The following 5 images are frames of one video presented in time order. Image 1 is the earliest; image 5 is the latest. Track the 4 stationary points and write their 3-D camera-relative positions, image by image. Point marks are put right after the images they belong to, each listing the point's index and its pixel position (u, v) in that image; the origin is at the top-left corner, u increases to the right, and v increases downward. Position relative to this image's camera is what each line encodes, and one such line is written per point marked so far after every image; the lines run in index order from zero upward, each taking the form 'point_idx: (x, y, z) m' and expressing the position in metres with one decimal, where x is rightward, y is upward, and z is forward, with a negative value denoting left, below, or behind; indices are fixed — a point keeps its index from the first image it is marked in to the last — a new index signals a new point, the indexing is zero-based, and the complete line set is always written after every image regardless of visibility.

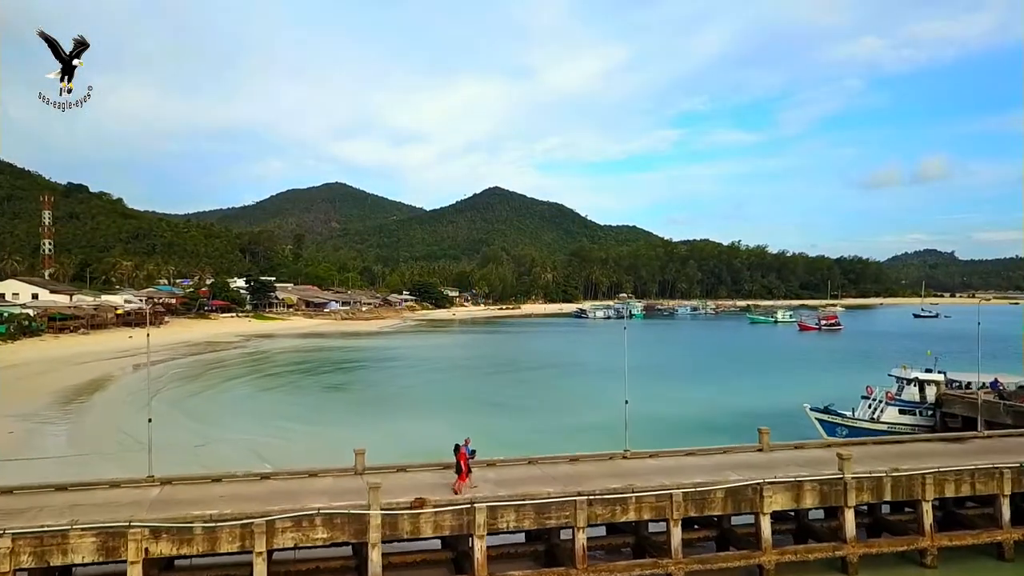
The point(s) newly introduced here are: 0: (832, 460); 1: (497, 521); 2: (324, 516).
0: (+6.3, -3.4, +13.3) m
1: (-0.2, -3.7, +11.0) m
2: (-2.9, -3.5, +10.5) m
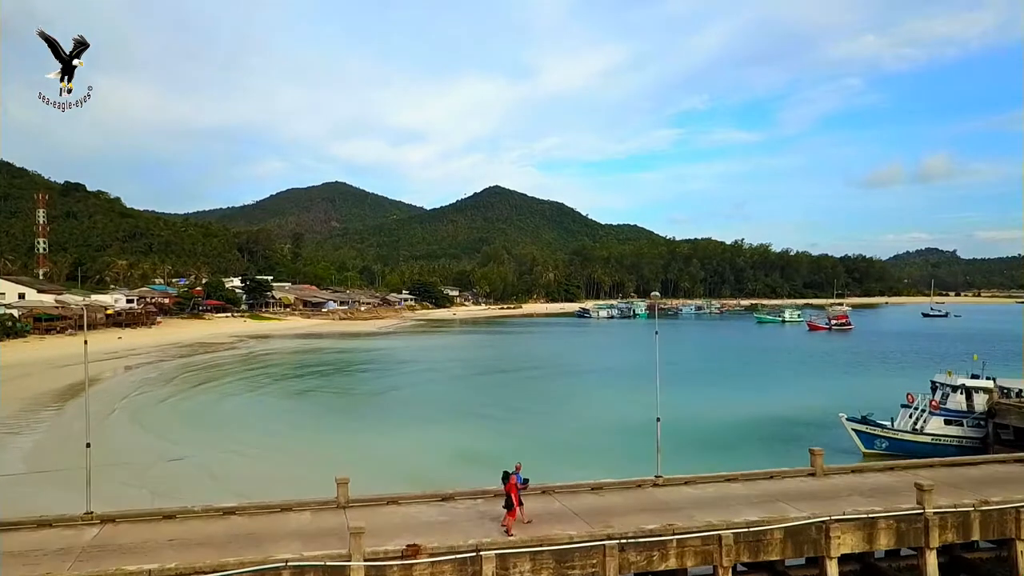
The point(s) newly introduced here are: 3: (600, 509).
0: (+6.4, -3.3, +11.2) m
1: (-0.1, -3.7, +8.9) m
2: (-2.7, -3.5, +8.4) m
3: (+1.4, -3.4, +10.5) m
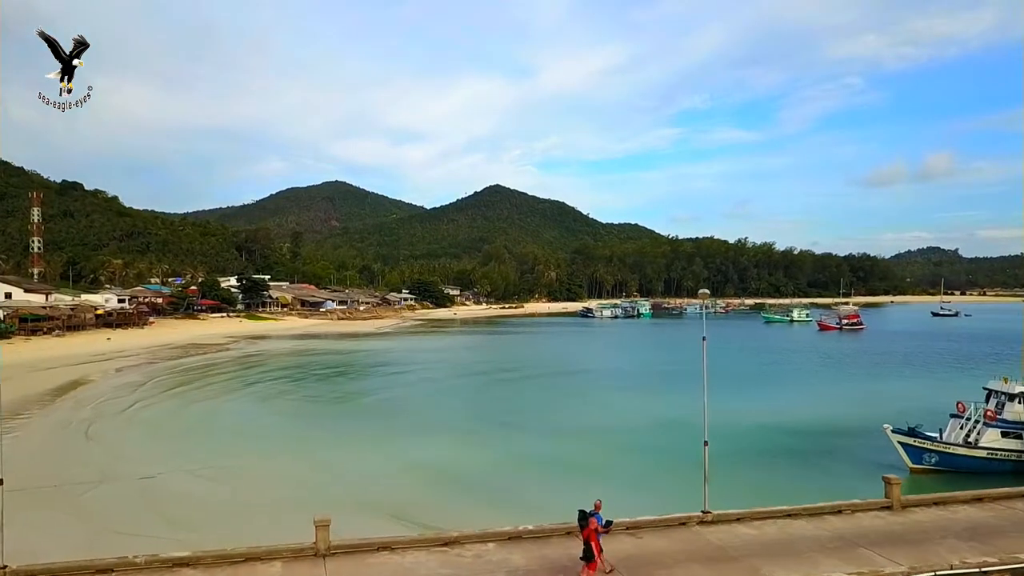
0: (+6.7, -3.3, +9.2) m
1: (+0.2, -3.6, +6.9) m
2: (-2.4, -3.4, +6.4) m
3: (+1.6, -3.4, +8.5) m
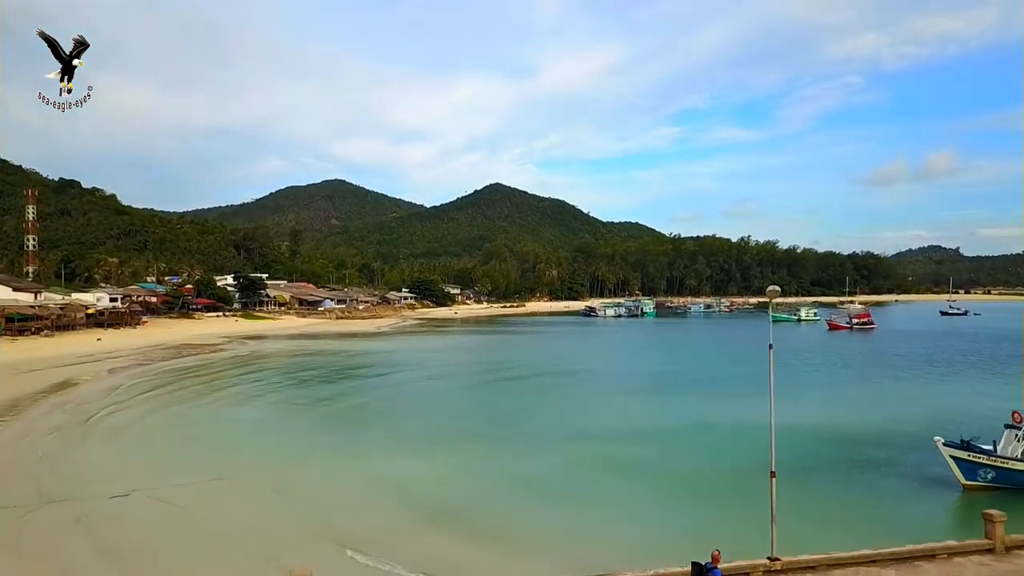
0: (+7.0, -3.2, +7.4) m
1: (+0.5, -3.6, +5.1) m
2: (-2.2, -3.4, +4.6) m
3: (+1.9, -3.3, +6.7) m
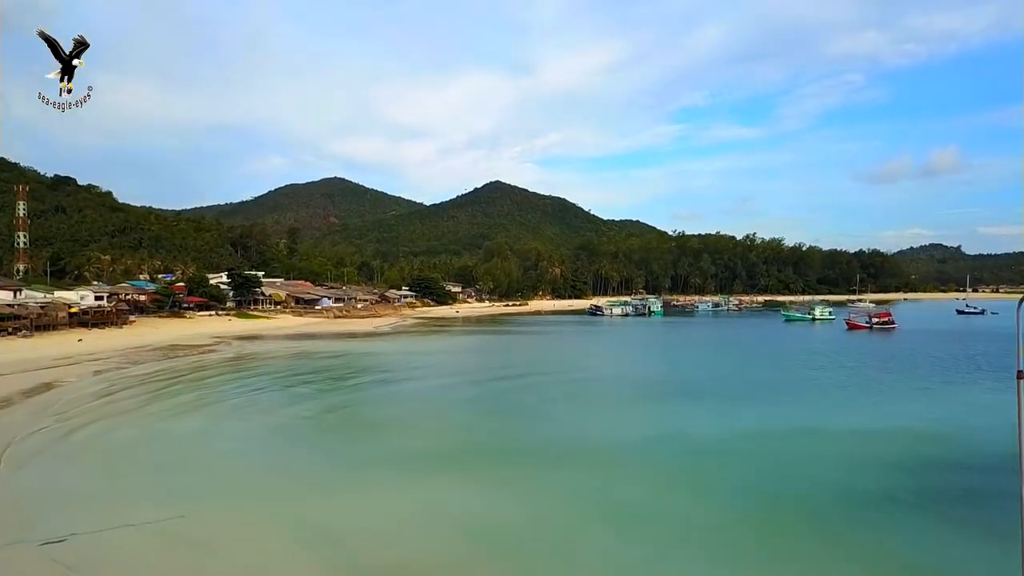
0: (+7.5, -3.1, +4.2) m
1: (+1.0, -3.5, +1.9) m
2: (-1.6, -3.3, +1.4) m
3: (+2.4, -3.2, +3.5) m
